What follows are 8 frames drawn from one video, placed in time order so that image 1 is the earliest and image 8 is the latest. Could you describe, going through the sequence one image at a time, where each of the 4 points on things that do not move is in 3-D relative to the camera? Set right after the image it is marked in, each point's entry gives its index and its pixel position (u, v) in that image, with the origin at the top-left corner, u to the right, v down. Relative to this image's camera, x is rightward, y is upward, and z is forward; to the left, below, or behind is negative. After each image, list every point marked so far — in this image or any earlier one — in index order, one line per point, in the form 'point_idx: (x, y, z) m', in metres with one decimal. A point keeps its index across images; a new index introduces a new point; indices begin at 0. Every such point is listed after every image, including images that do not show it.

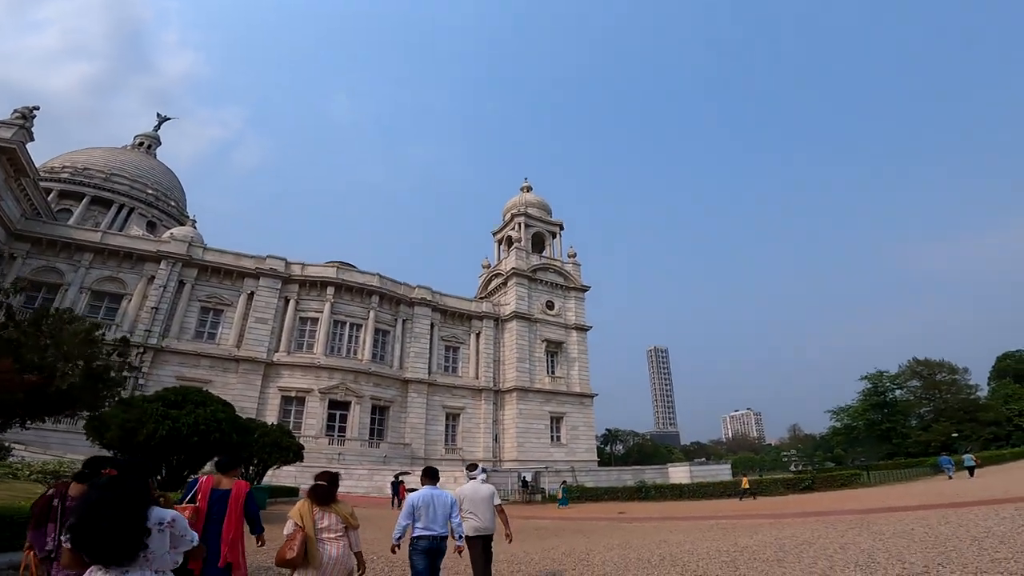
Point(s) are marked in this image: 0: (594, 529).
0: (+2.0, -5.9, +12.7) m
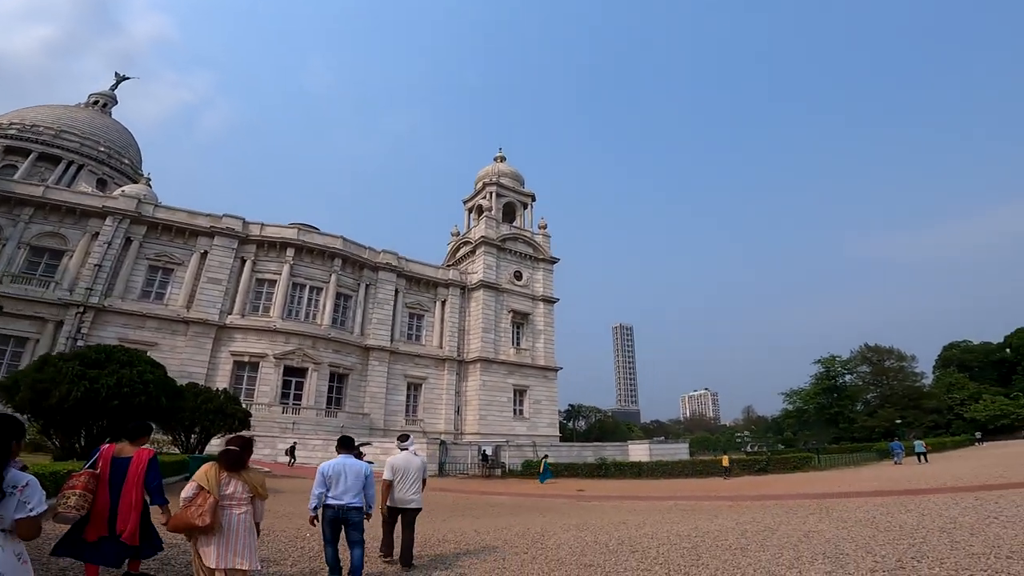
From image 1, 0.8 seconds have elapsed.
0: (+0.9, -5.2, +12.2) m
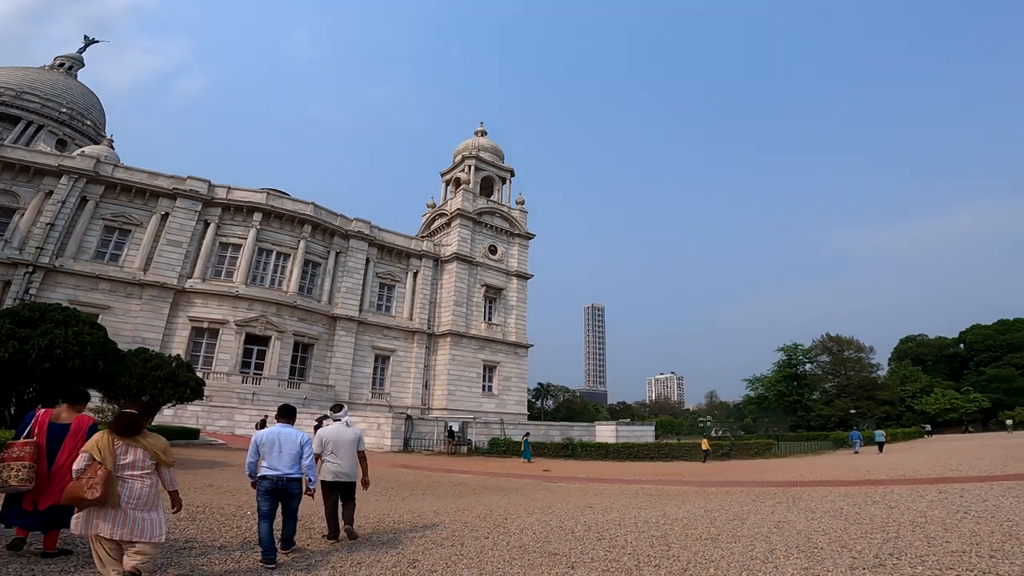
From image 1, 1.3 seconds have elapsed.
0: (+0.1, -4.6, +11.9) m
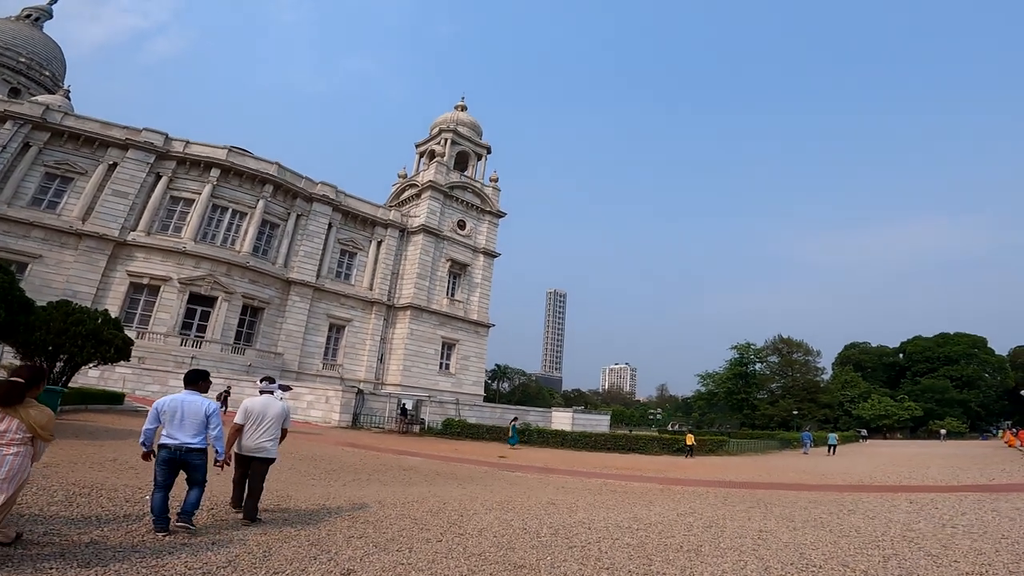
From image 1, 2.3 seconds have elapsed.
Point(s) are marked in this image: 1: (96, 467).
0: (-0.9, -4.0, +11.0) m
1: (-6.0, -2.6, +7.4) m
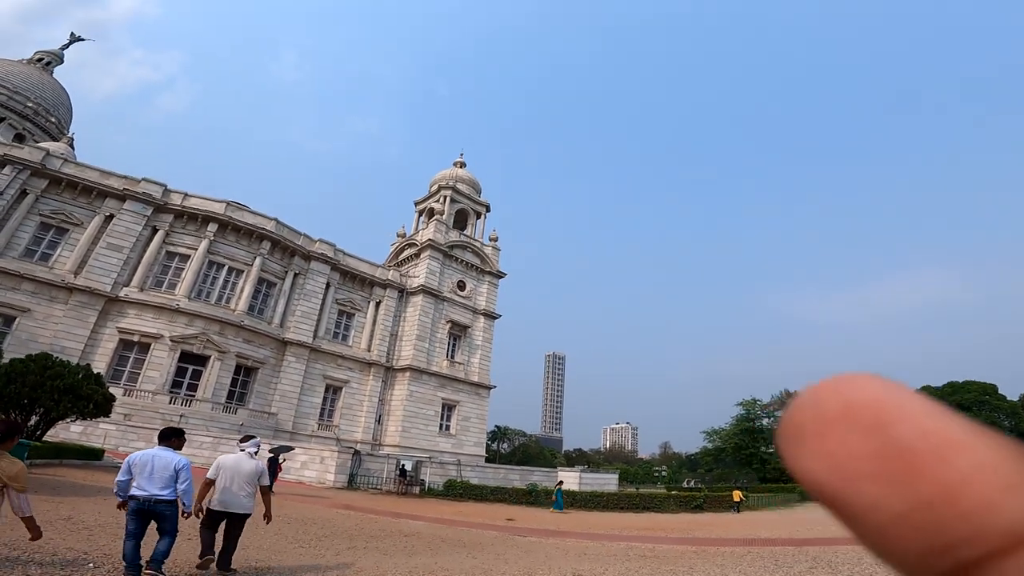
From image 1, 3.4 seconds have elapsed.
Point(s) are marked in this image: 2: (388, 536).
0: (-0.6, -4.8, +9.9) m
1: (-5.7, -3.1, +6.4) m
2: (-2.3, -4.6, +9.6) m
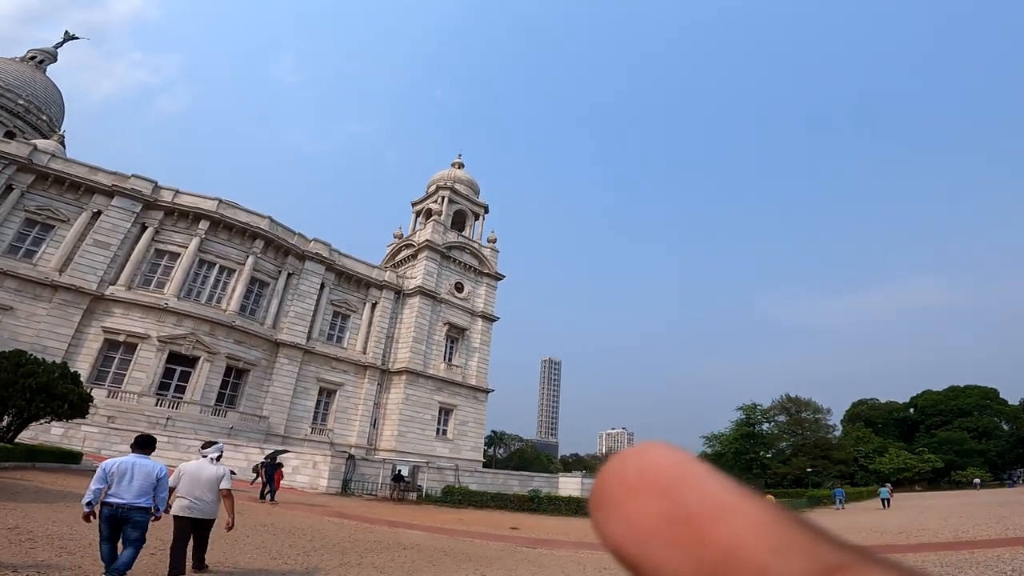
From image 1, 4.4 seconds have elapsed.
0: (-0.4, -4.6, +8.9) m
1: (-5.5, -2.8, +5.5) m
2: (-2.1, -4.4, +8.7) m
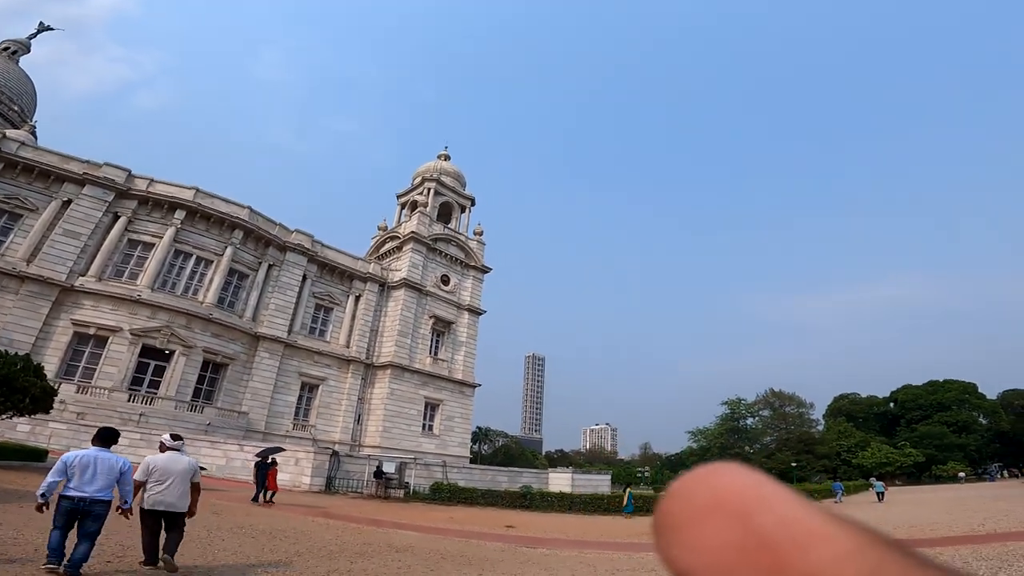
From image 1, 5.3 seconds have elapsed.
0: (-0.4, -4.3, +8.3) m
1: (-5.4, -2.5, +4.7) m
2: (-2.1, -4.1, +8.0) m
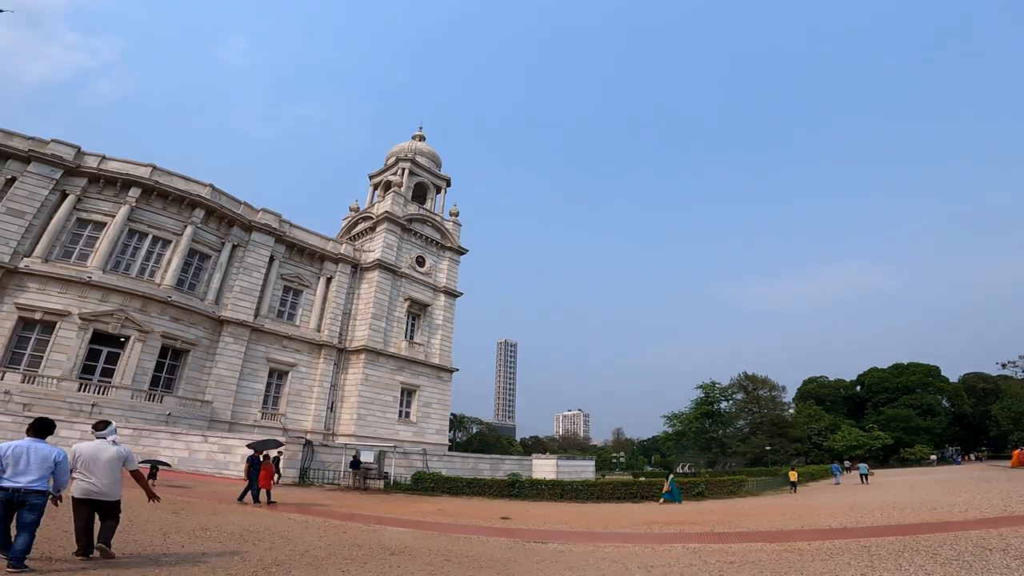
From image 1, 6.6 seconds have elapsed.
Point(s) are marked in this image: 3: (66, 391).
0: (-0.2, -3.7, +7.2) m
1: (-5.0, -2.0, +3.3) m
2: (-1.9, -3.5, +6.8) m
3: (-15.1, -3.3, +17.2) m
